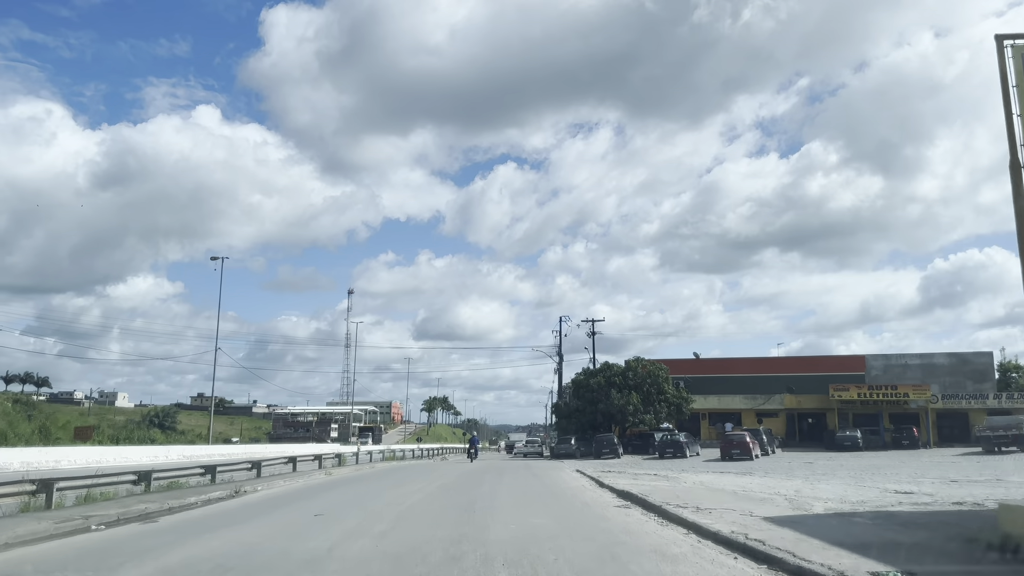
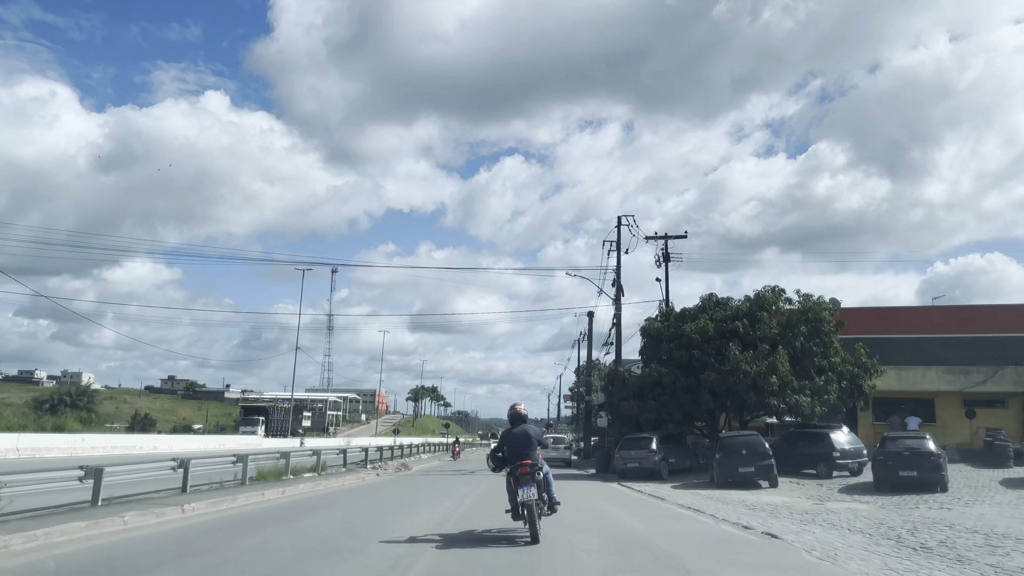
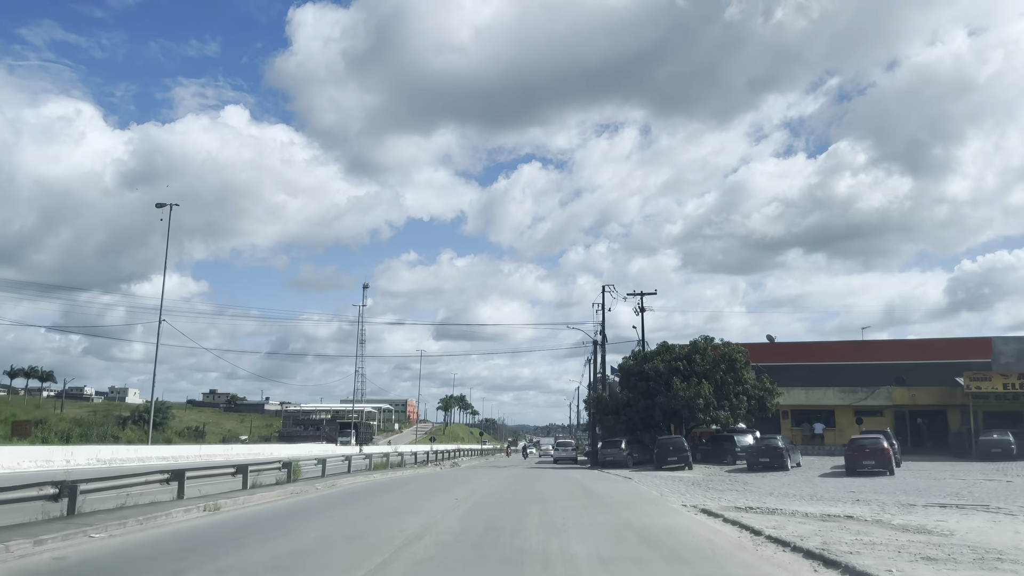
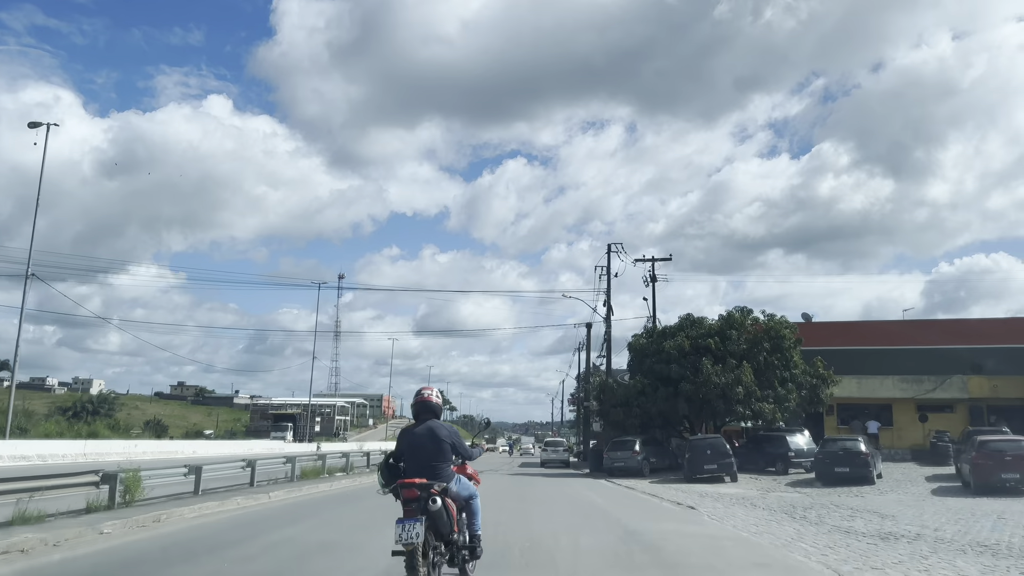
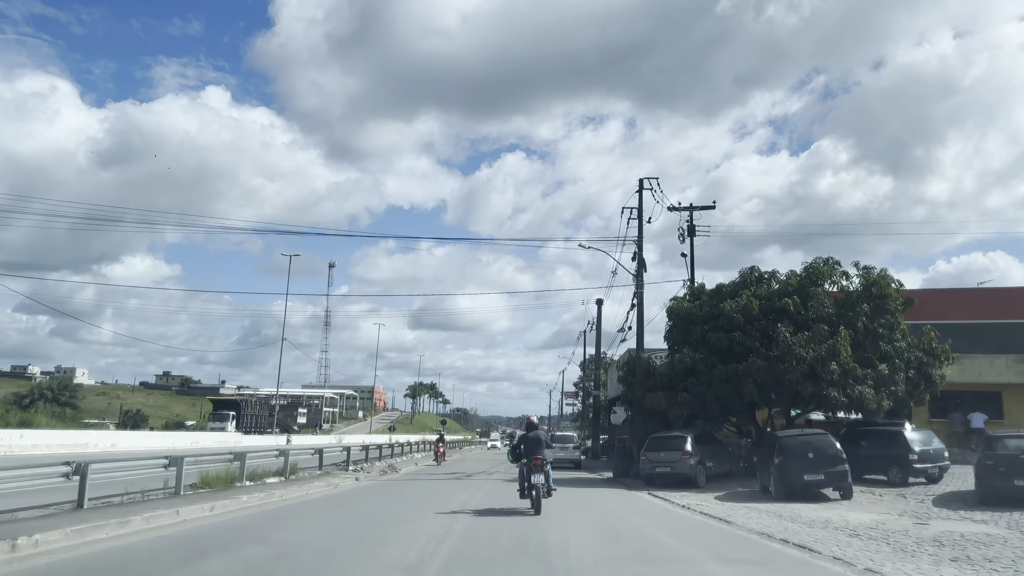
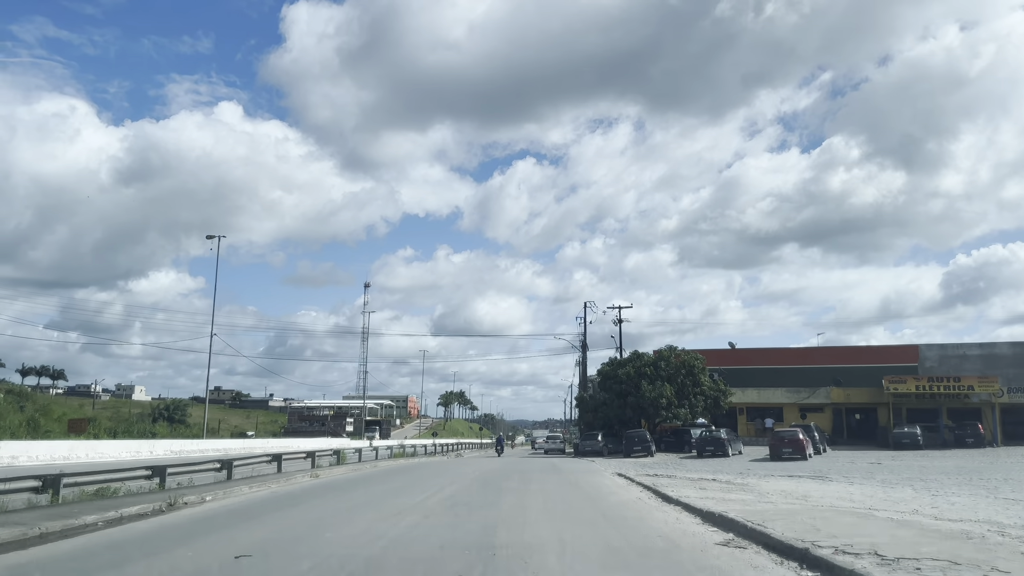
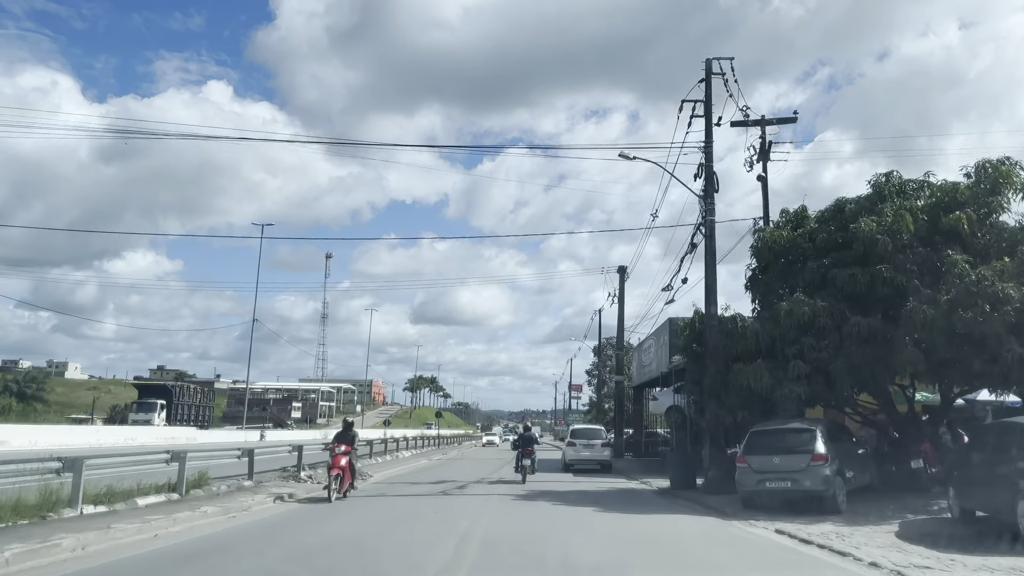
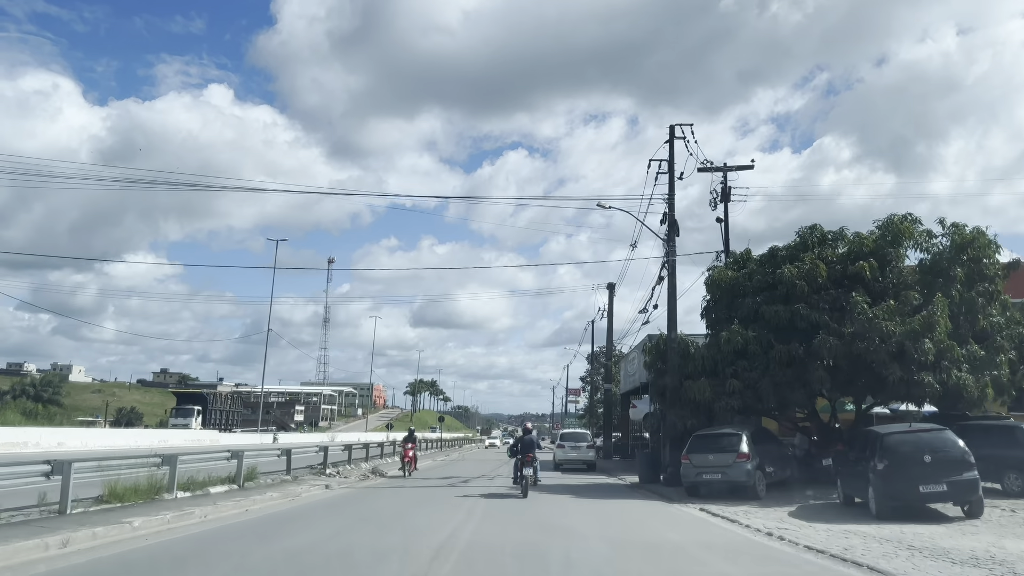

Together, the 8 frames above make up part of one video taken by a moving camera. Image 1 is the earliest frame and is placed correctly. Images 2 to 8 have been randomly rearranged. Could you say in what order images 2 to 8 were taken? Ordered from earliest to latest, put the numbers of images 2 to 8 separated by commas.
6, 3, 4, 2, 5, 8, 7
